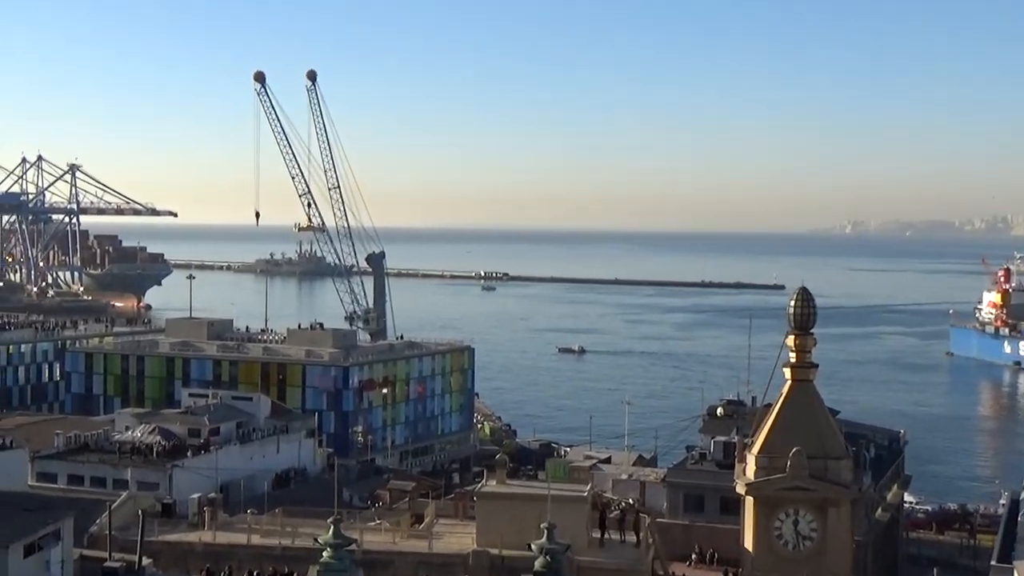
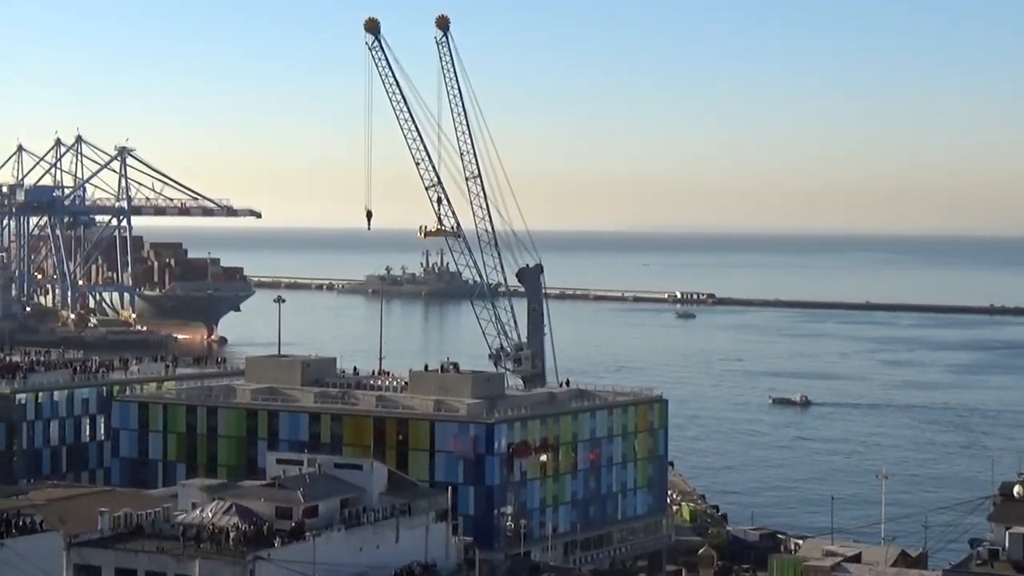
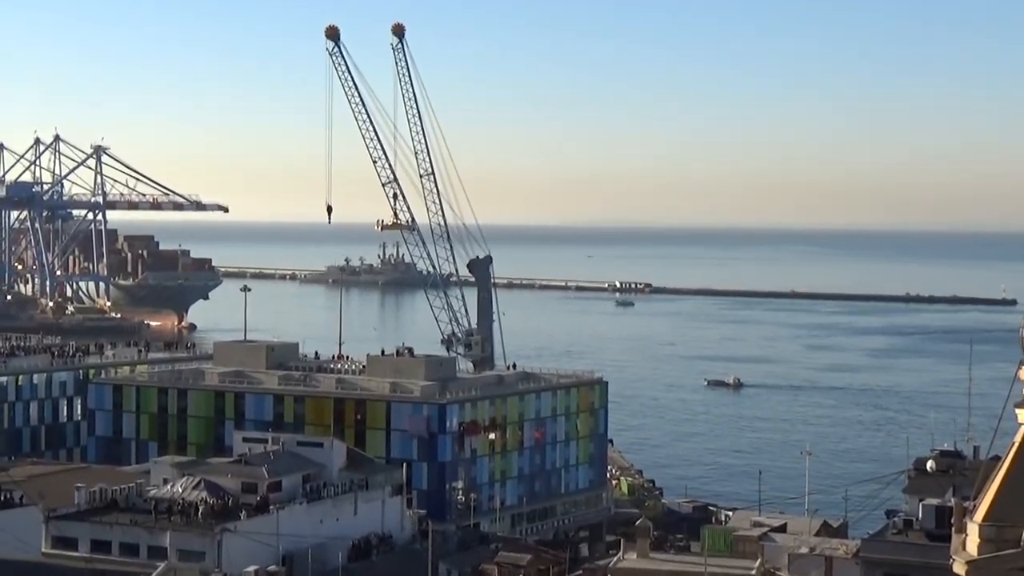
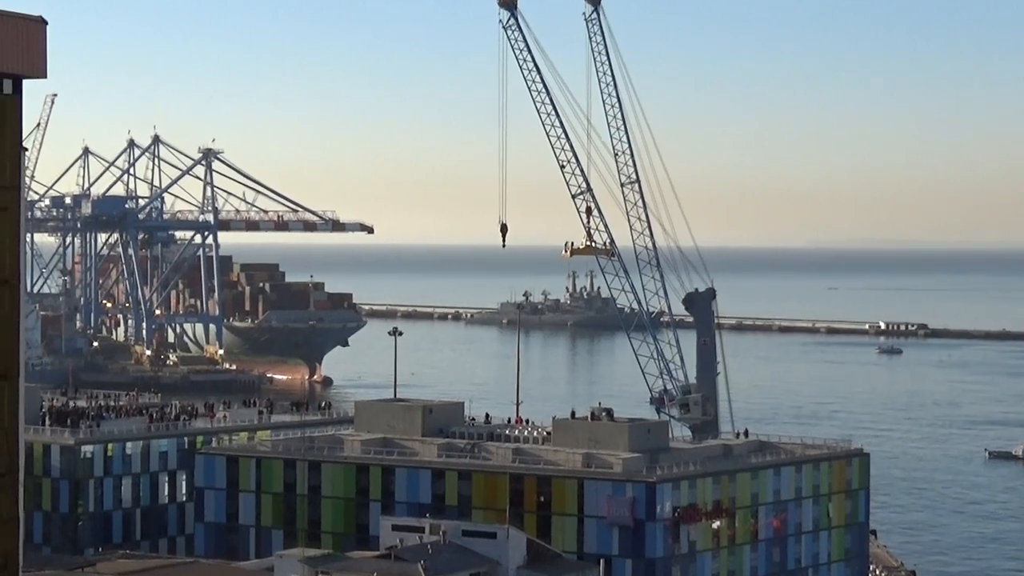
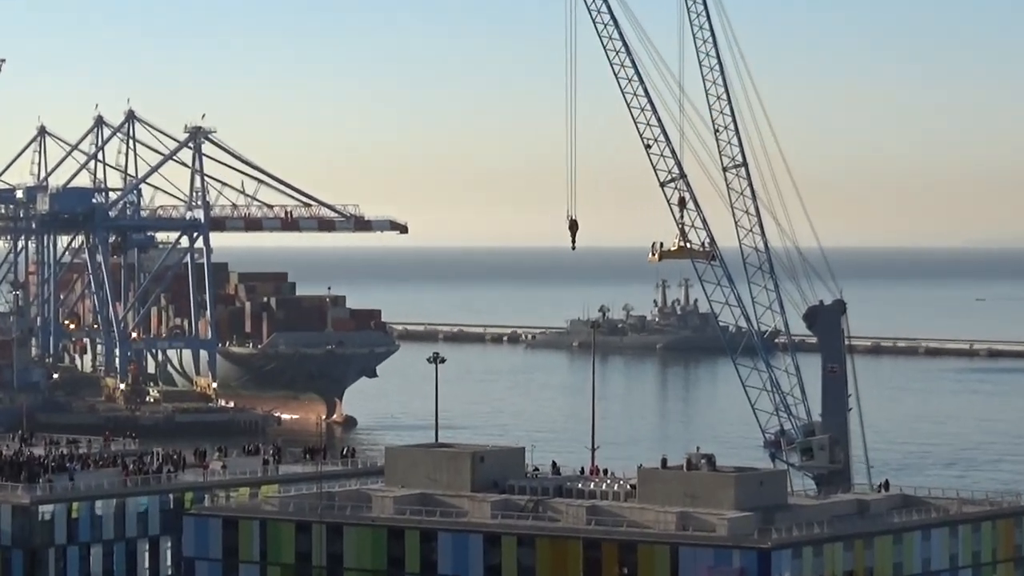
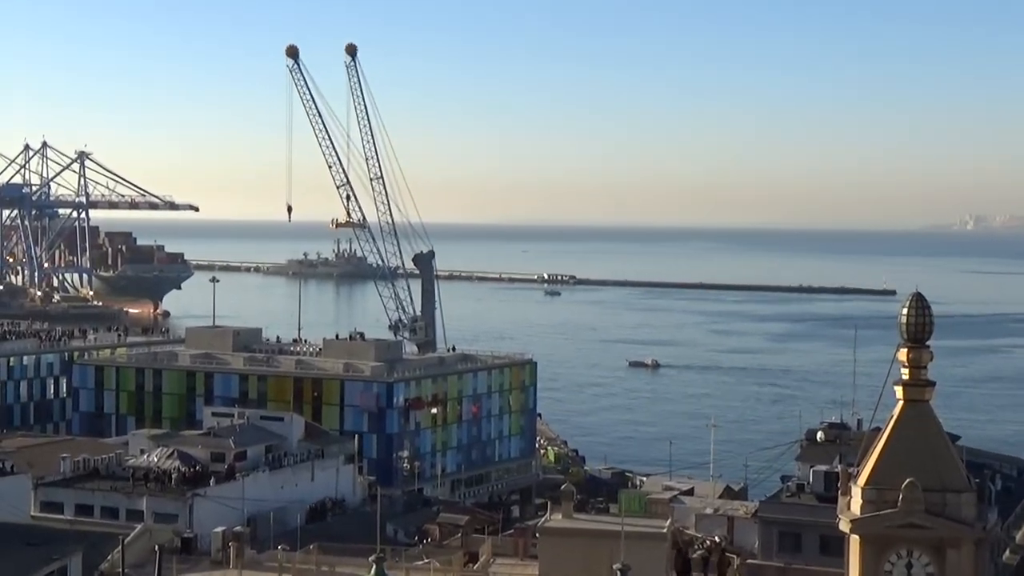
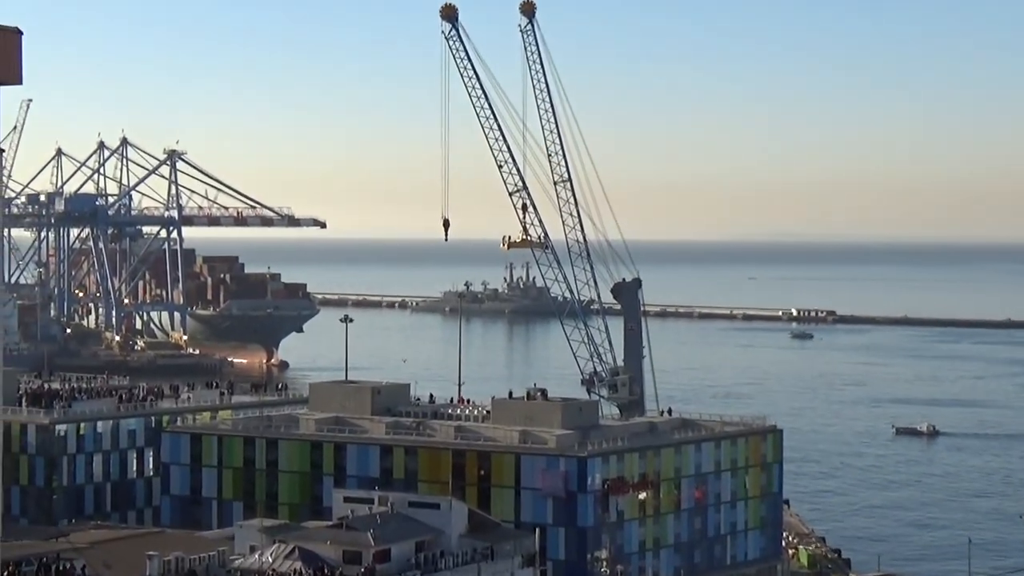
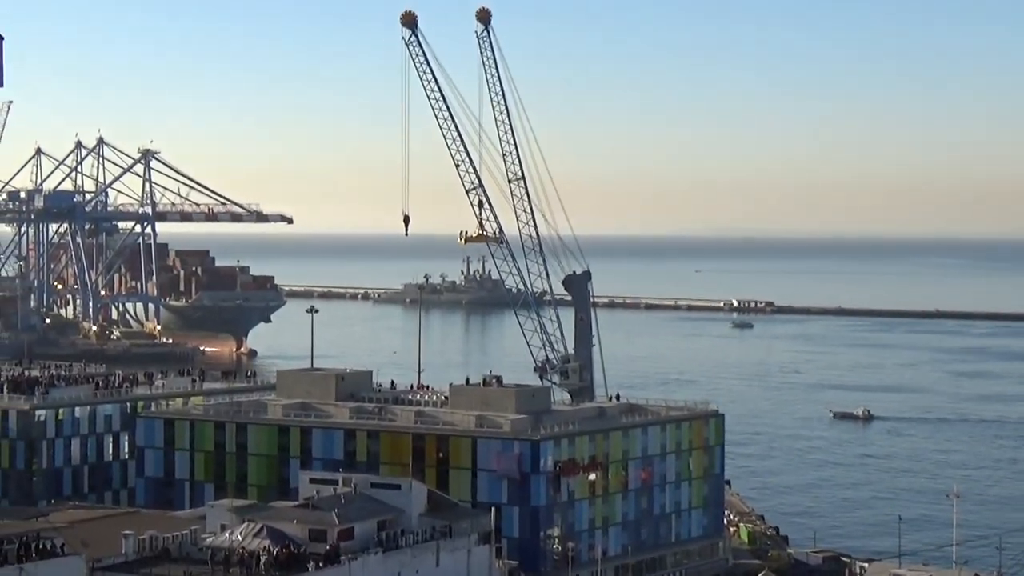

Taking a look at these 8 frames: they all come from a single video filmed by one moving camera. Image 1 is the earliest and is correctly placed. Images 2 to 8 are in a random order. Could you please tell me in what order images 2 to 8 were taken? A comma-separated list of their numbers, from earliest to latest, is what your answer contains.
6, 3, 2, 8, 7, 4, 5
